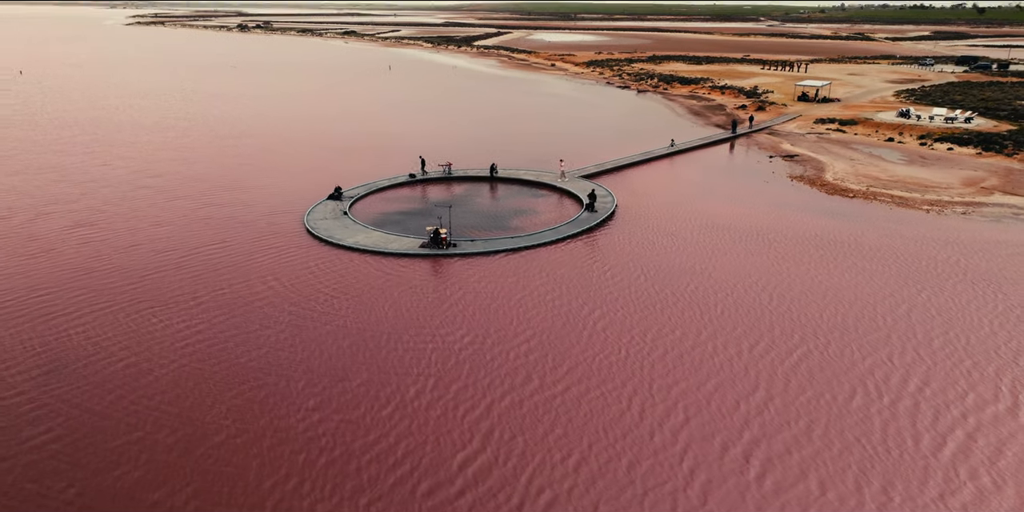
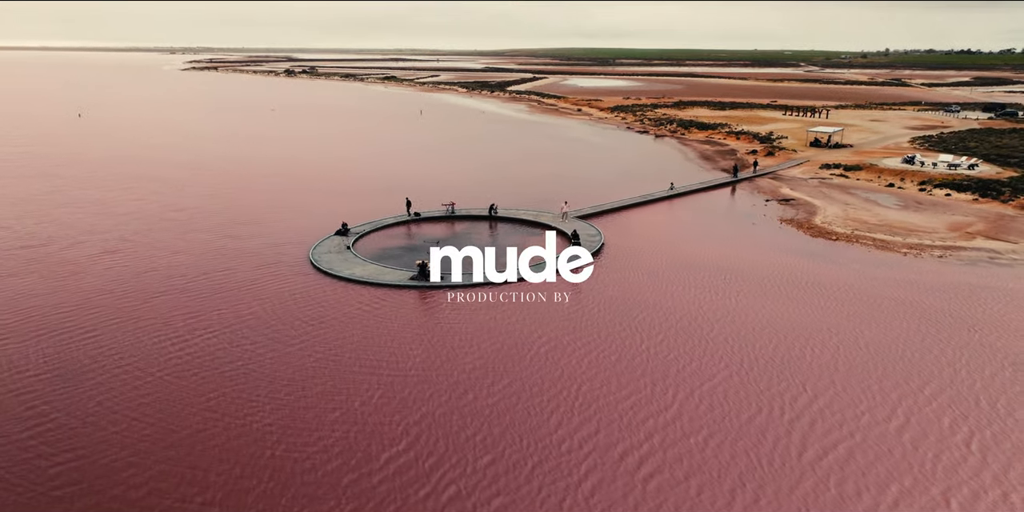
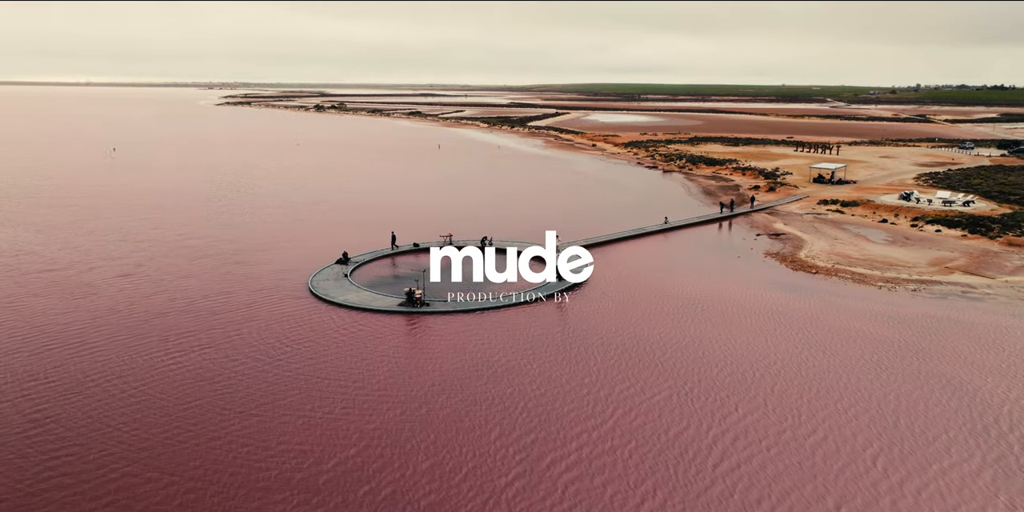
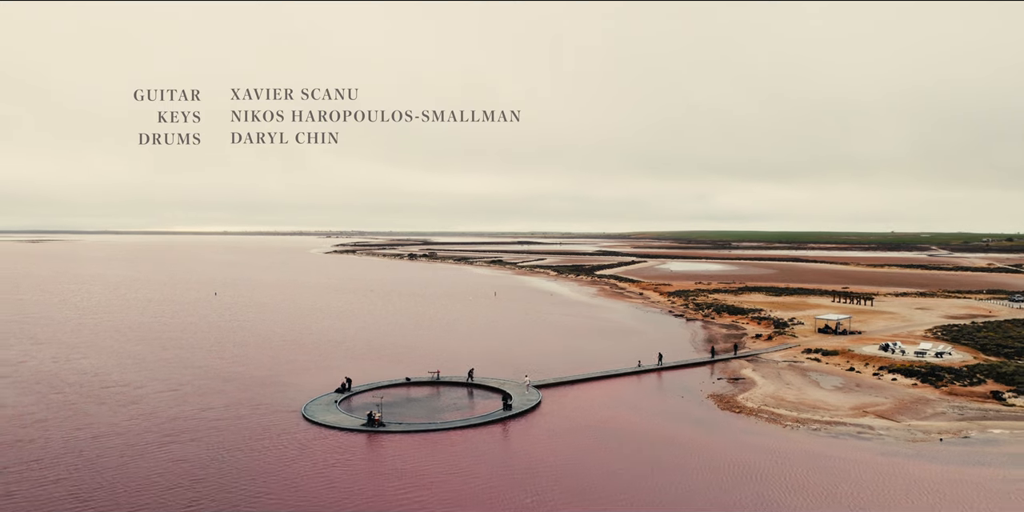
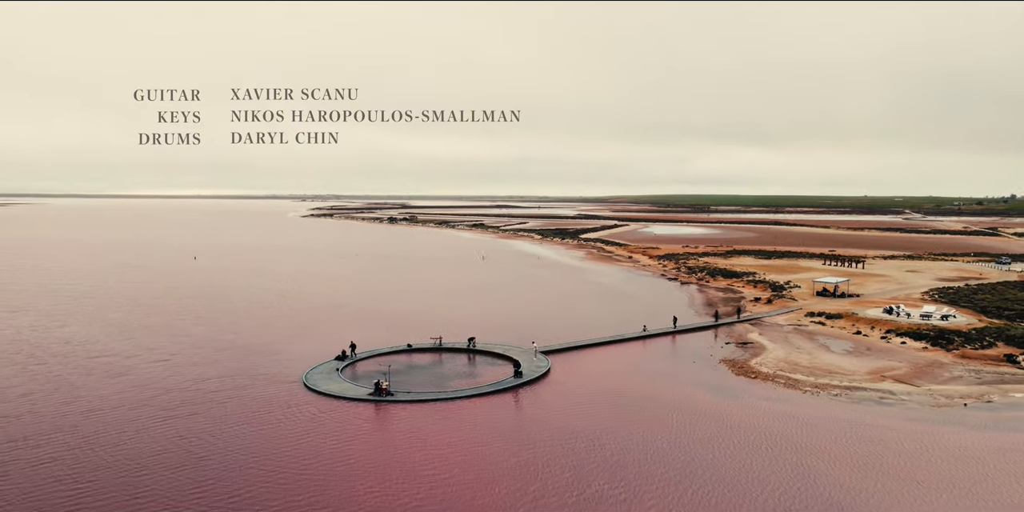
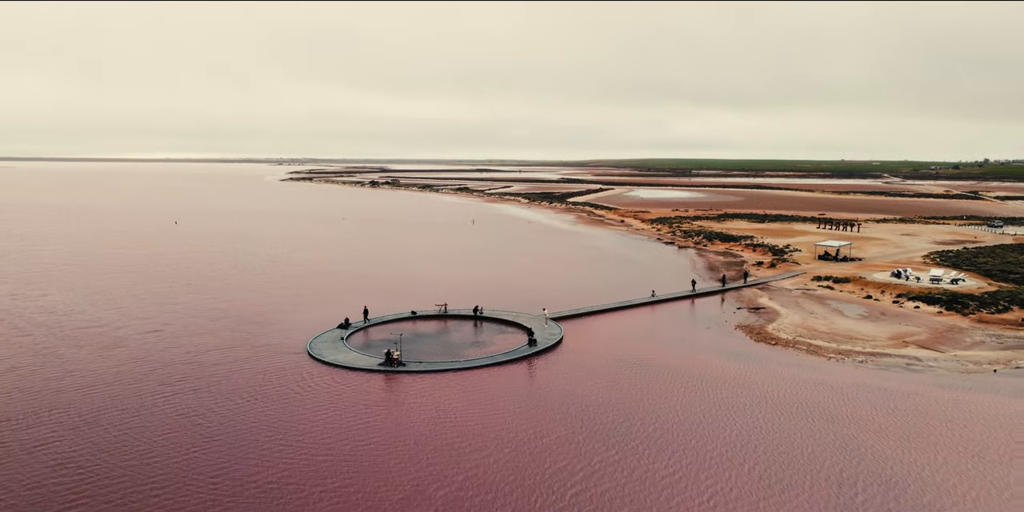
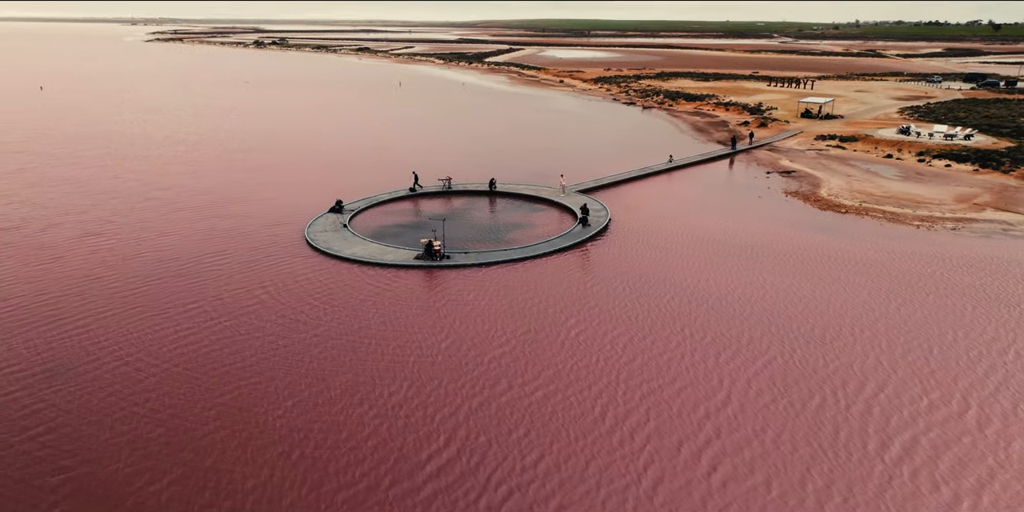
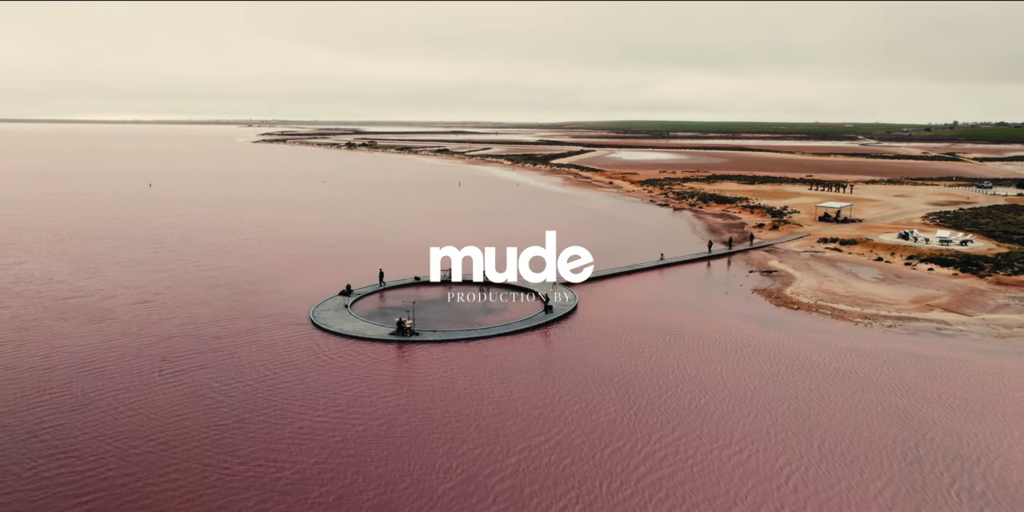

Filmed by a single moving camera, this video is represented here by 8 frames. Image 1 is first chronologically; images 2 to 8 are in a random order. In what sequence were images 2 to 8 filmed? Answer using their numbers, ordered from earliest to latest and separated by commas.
7, 2, 3, 8, 6, 5, 4
